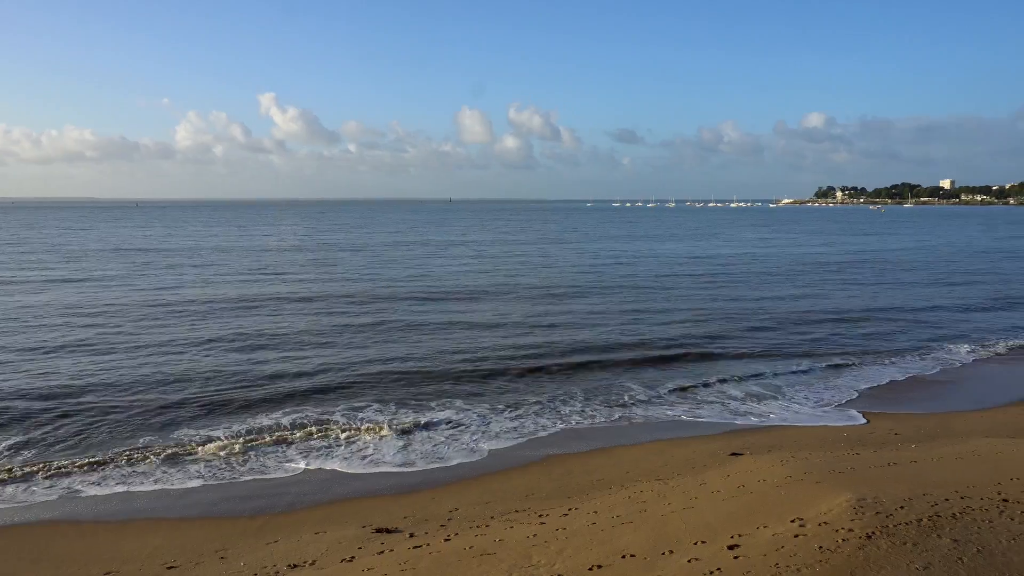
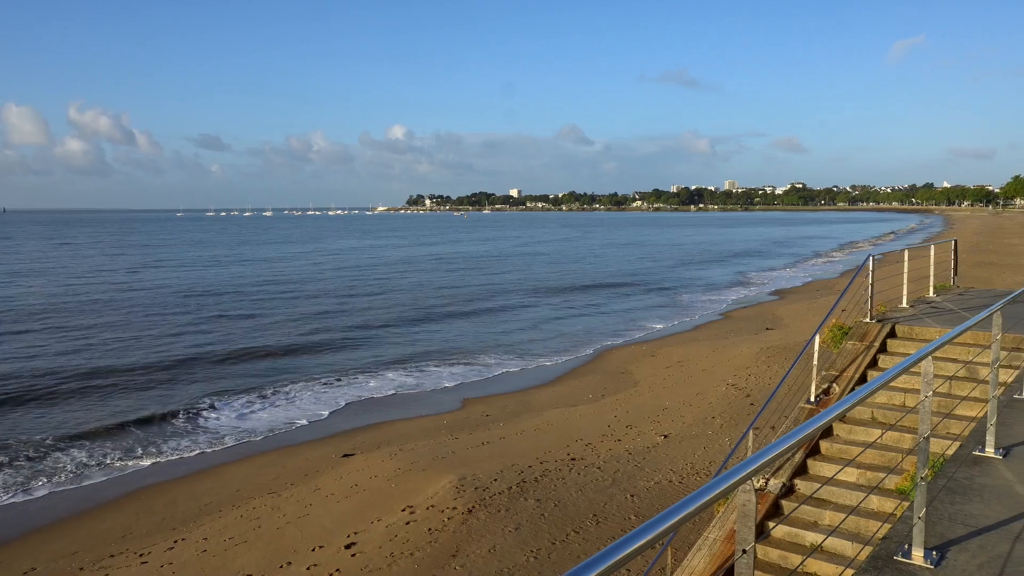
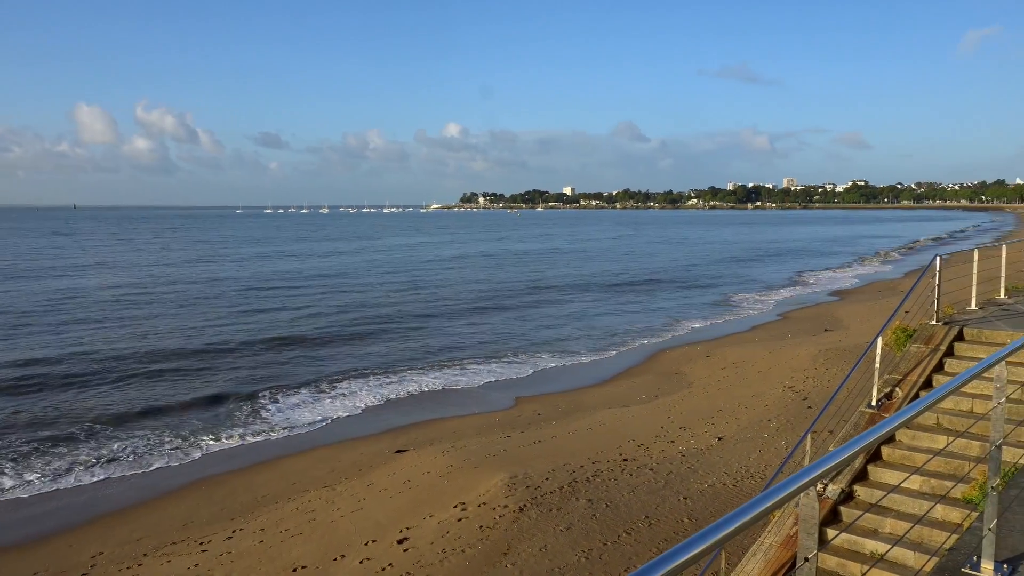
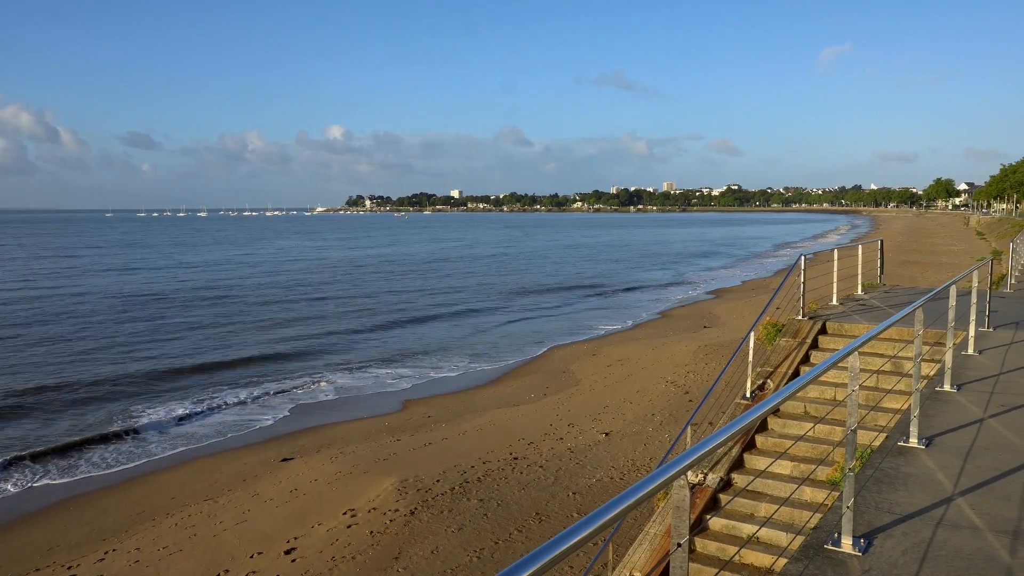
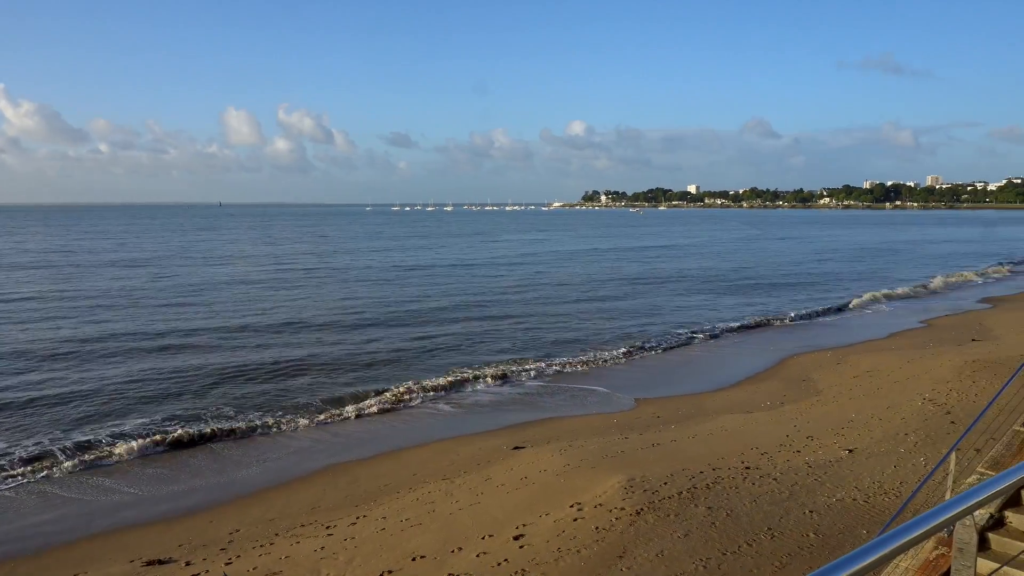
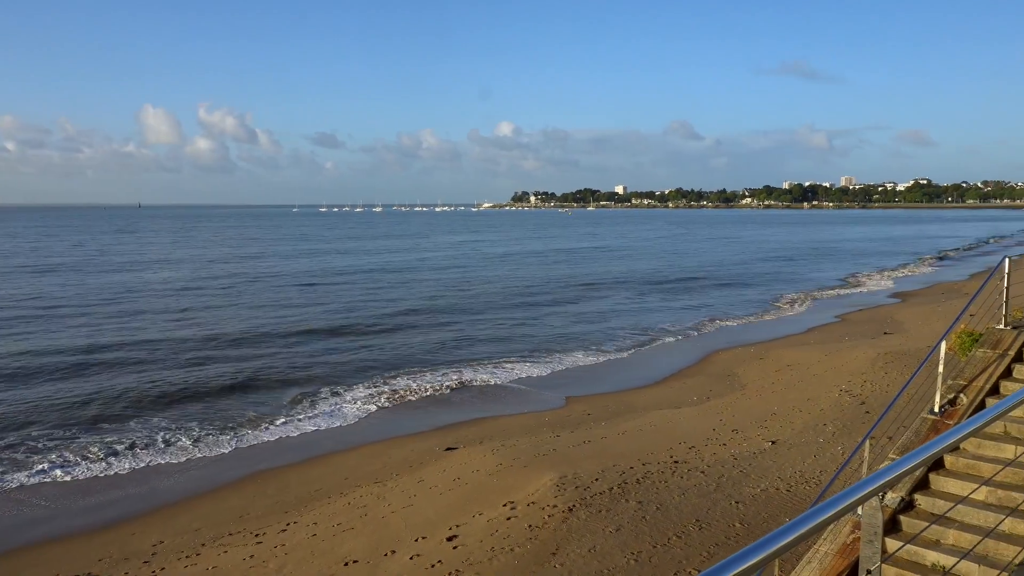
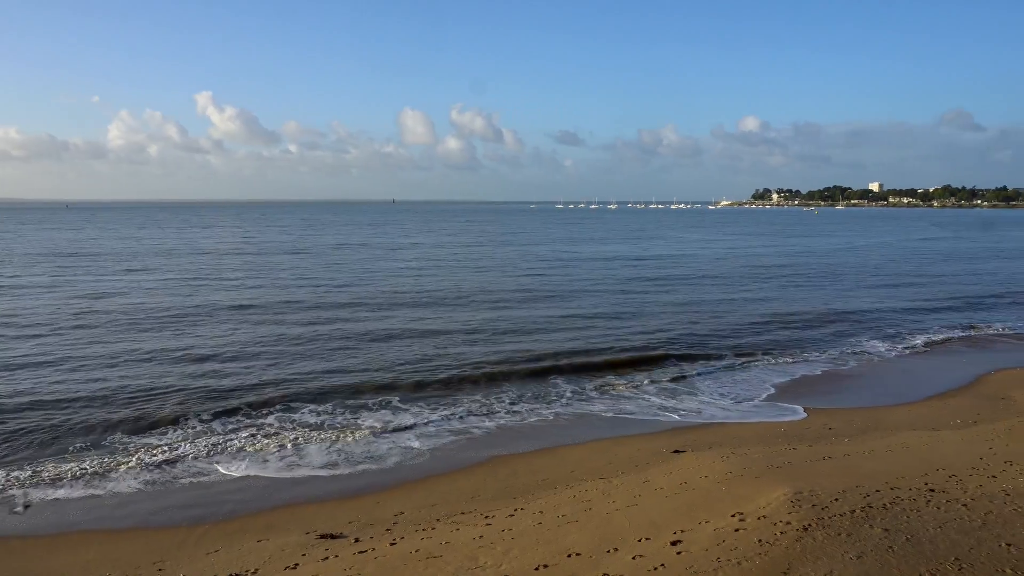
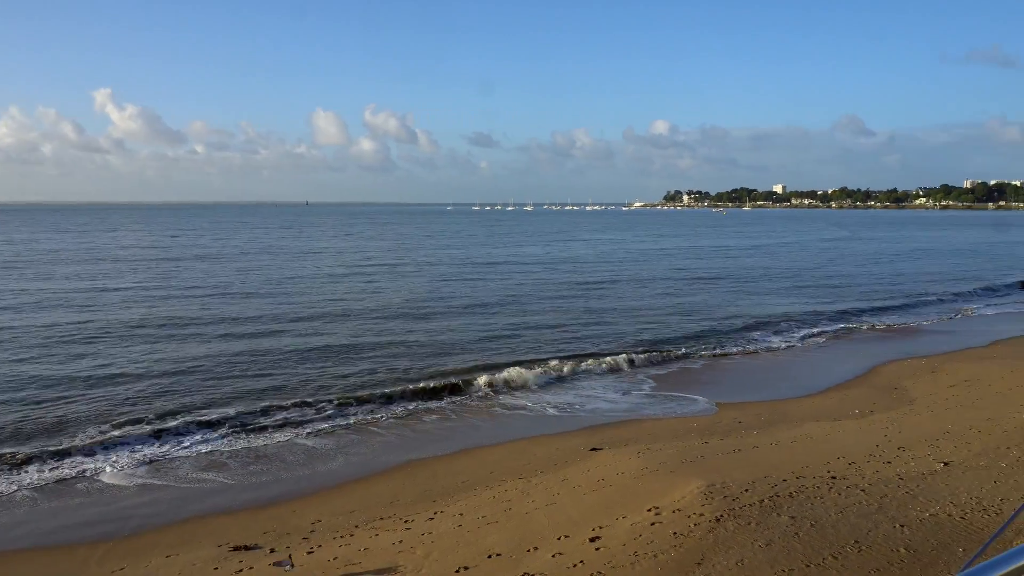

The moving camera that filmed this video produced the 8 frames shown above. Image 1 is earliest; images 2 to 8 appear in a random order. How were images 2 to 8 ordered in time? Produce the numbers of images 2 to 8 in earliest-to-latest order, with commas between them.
7, 8, 5, 6, 3, 2, 4
